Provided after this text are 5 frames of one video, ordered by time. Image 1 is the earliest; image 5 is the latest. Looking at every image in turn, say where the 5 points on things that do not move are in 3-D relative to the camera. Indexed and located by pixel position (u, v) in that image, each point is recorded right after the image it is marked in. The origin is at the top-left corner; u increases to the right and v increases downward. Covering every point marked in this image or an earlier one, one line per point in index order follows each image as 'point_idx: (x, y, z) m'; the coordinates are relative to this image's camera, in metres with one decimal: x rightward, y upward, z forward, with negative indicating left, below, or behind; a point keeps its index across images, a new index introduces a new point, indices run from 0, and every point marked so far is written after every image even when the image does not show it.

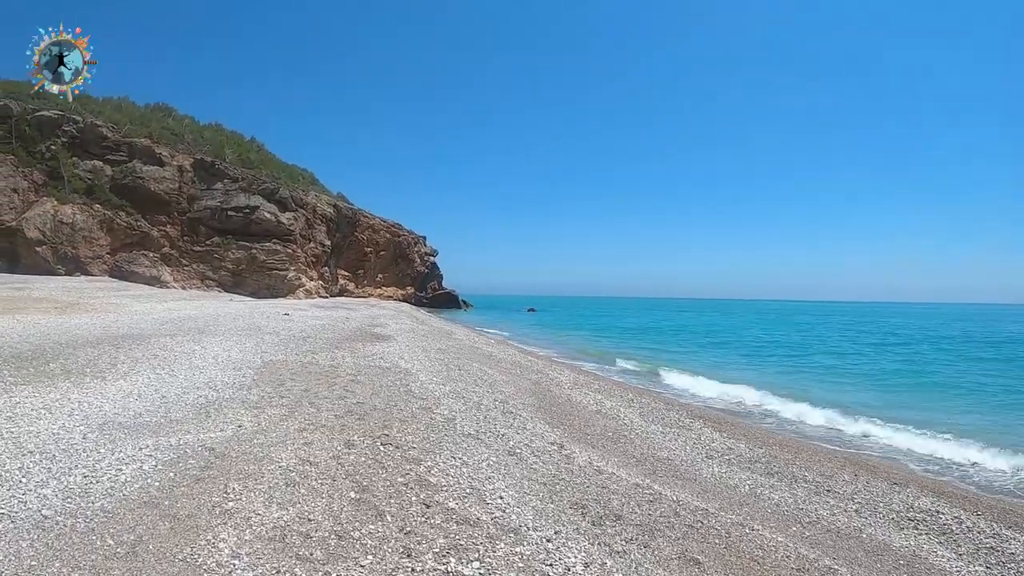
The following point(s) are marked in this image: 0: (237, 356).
0: (-9.2, -2.3, +17.0) m
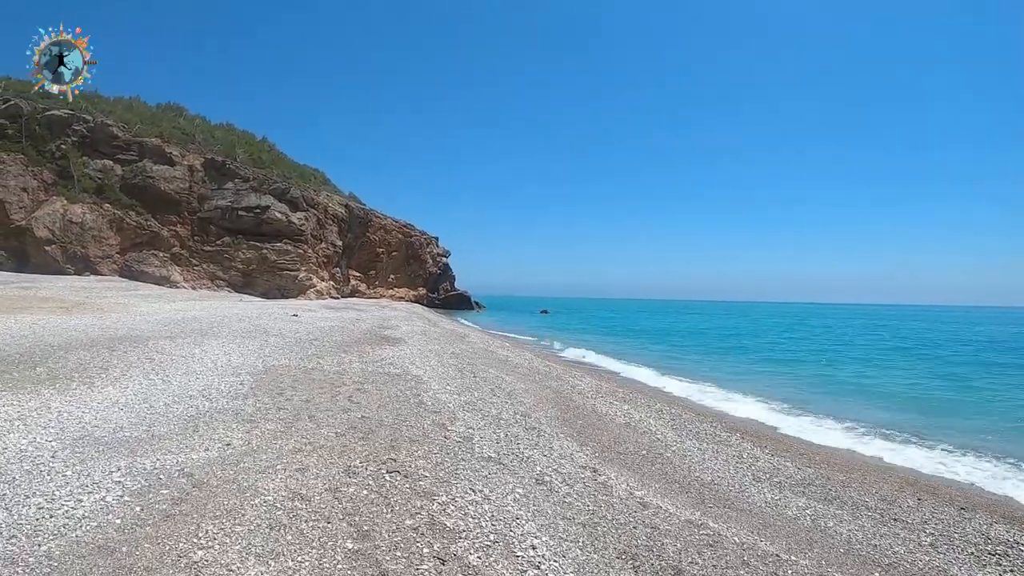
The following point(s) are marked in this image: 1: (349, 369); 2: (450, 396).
0: (-8.6, -2.3, +15.9) m
1: (-4.4, -2.2, +13.7) m
2: (-1.3, -2.3, +10.7) m
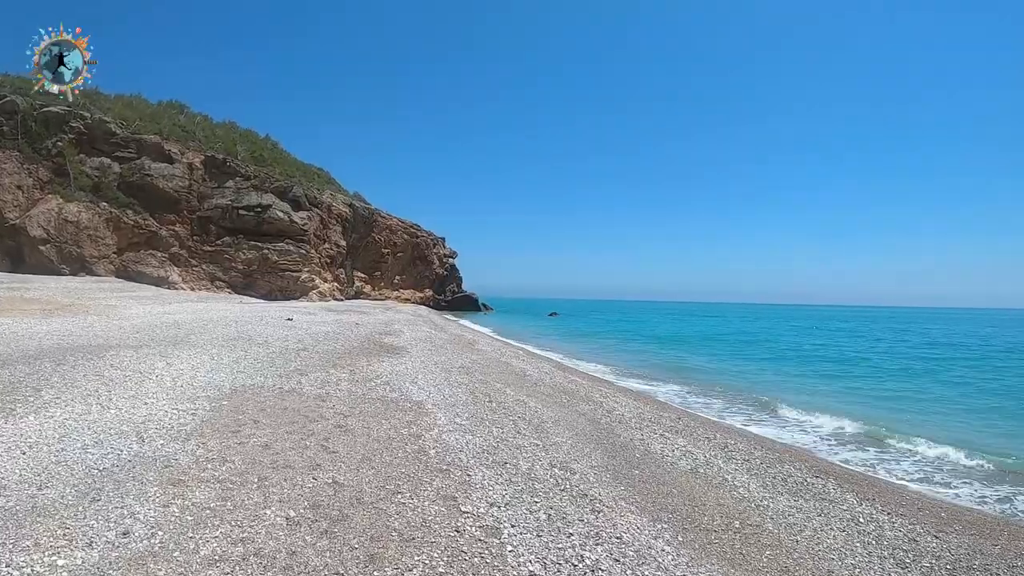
0: (-8.1, -2.4, +13.2) m
1: (-3.9, -2.2, +10.9) m
2: (-0.8, -2.4, +7.9) m
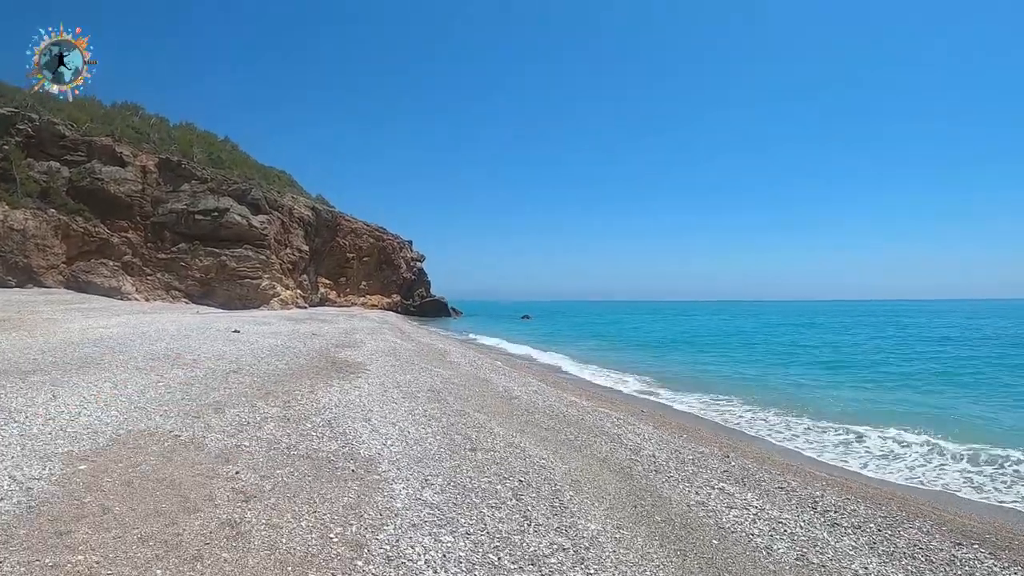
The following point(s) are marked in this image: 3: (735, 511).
0: (-8.2, -2.5, +9.6) m
1: (-3.9, -2.3, +7.5) m
2: (-0.7, -2.3, +4.7) m
3: (+3.0, -3.0, +6.8) m
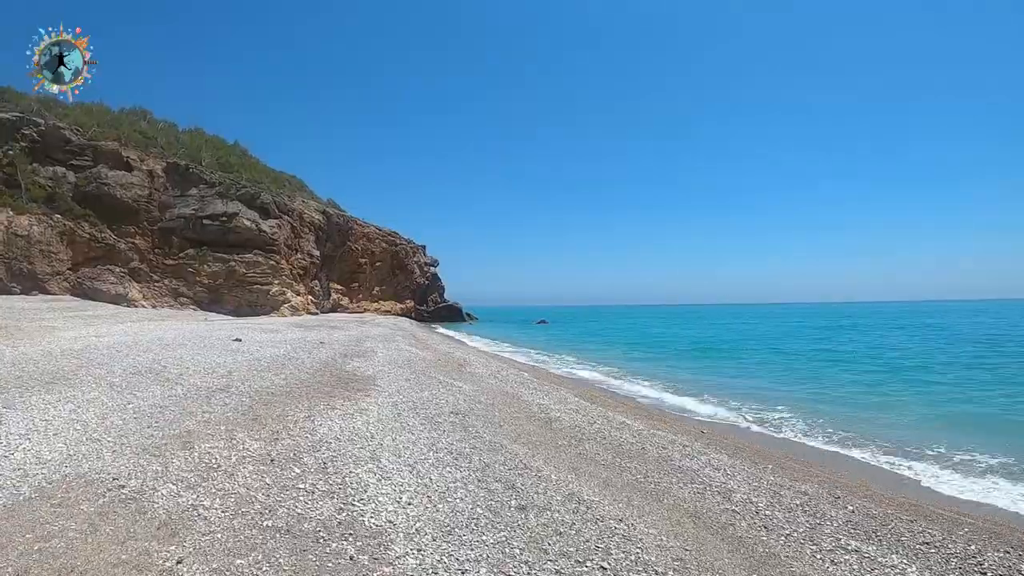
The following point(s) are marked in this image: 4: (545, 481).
0: (-7.5, -2.6, +7.6) m
1: (-3.2, -2.3, +5.4) m
2: (-0.1, -2.3, +2.5) m
3: (+3.7, -2.9, +4.6) m
4: (+0.4, -2.5, +6.4) m
